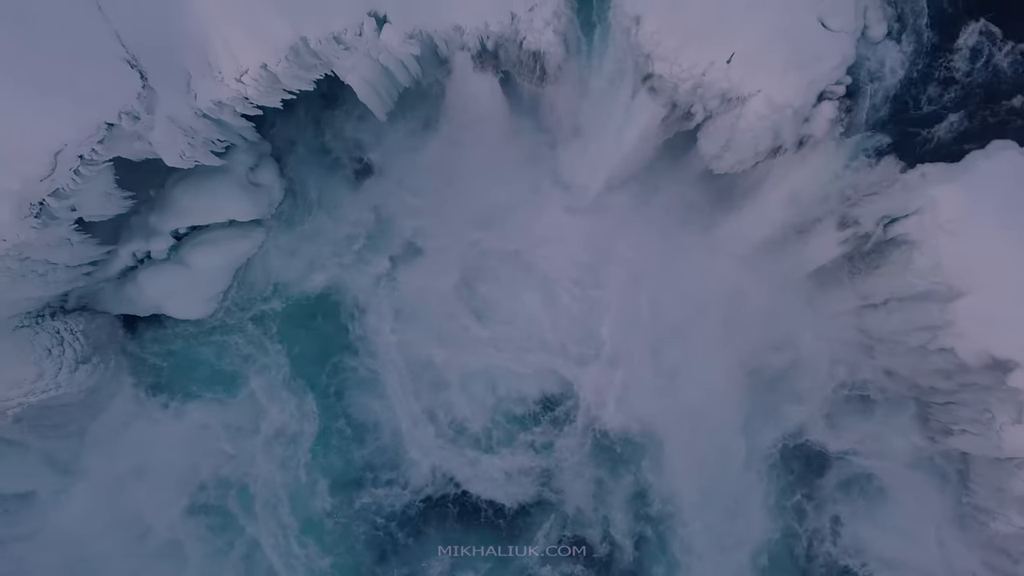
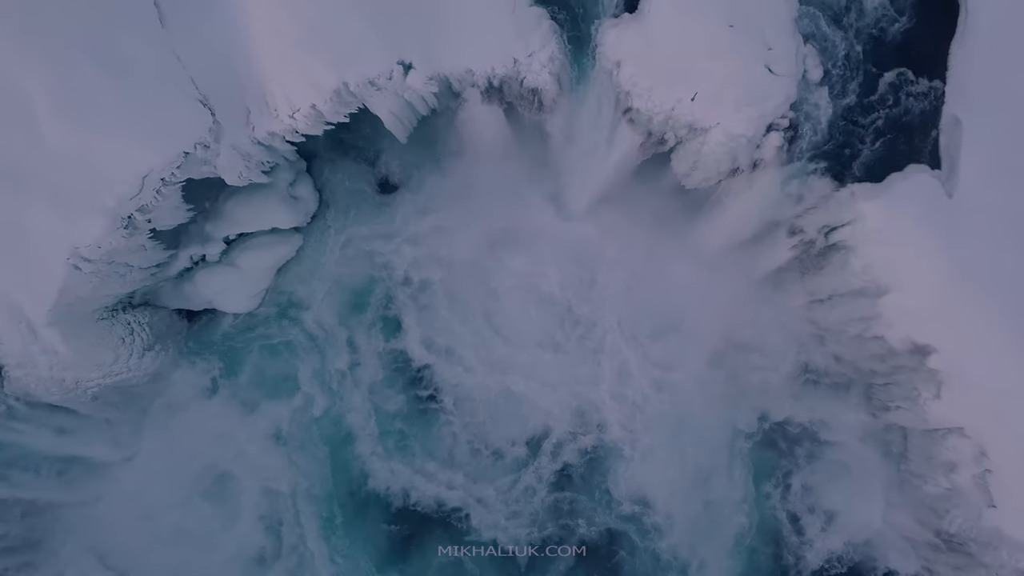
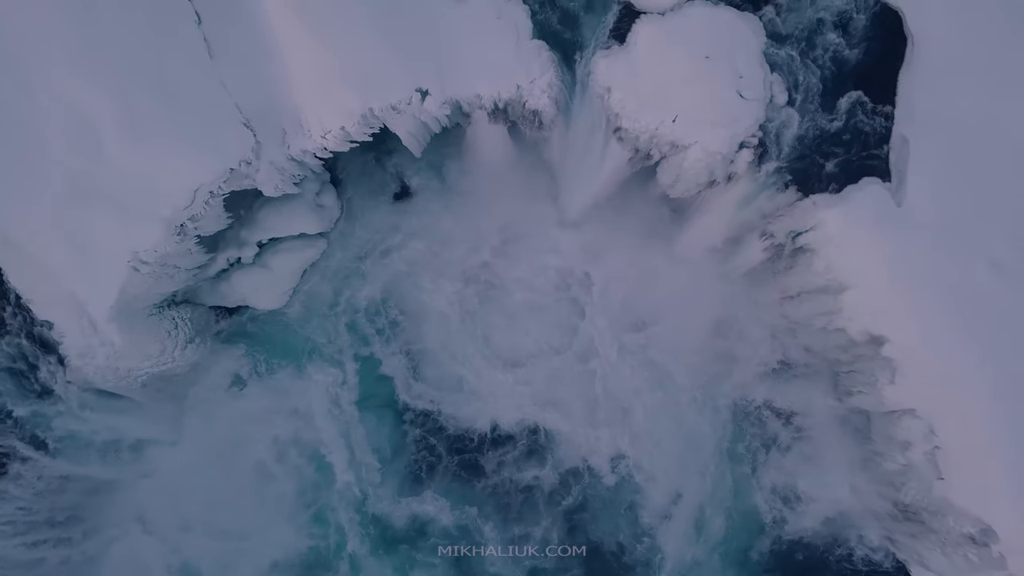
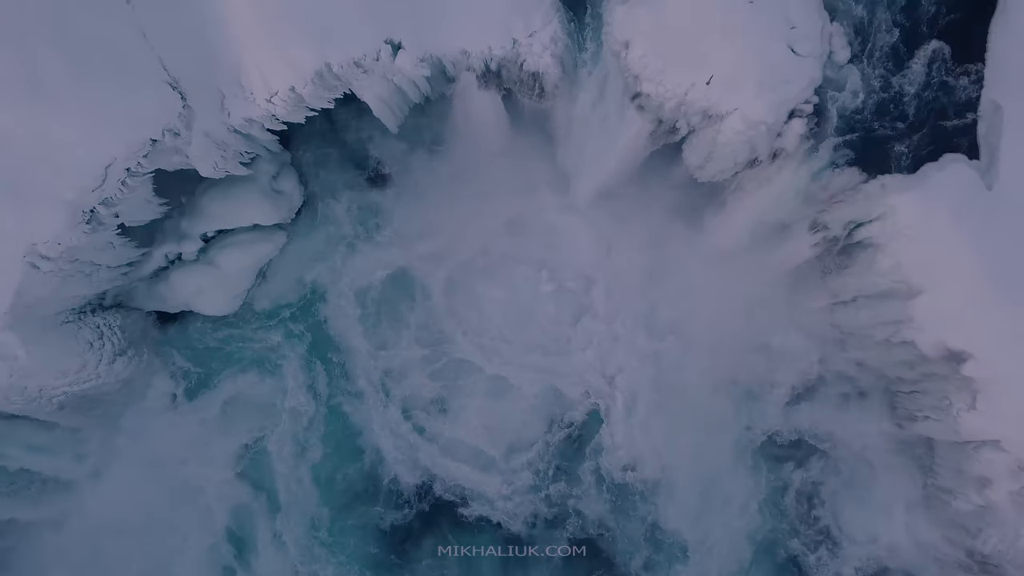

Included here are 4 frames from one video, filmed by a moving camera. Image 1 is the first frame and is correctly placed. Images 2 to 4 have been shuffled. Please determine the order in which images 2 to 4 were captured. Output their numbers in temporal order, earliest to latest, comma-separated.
4, 2, 3
